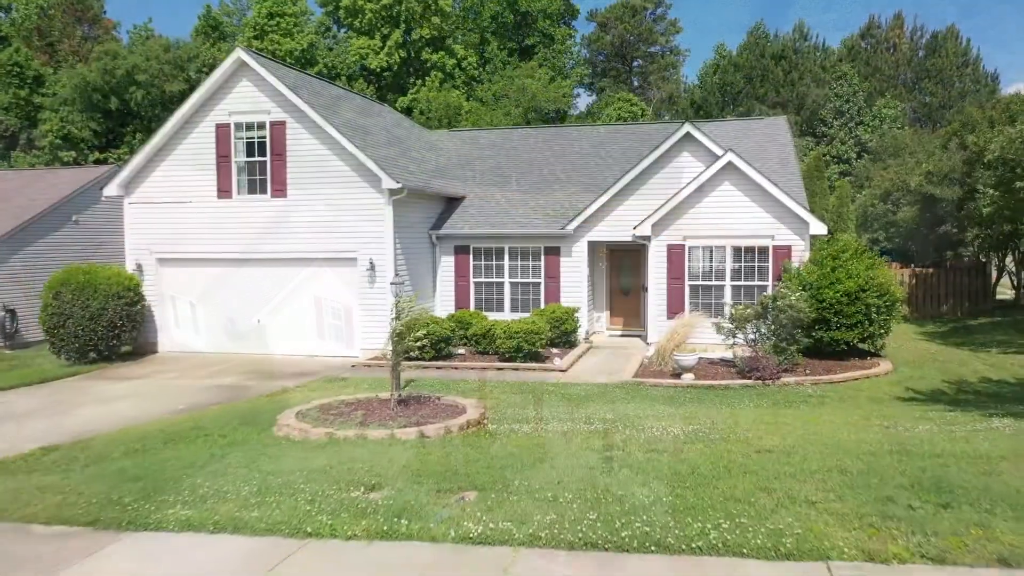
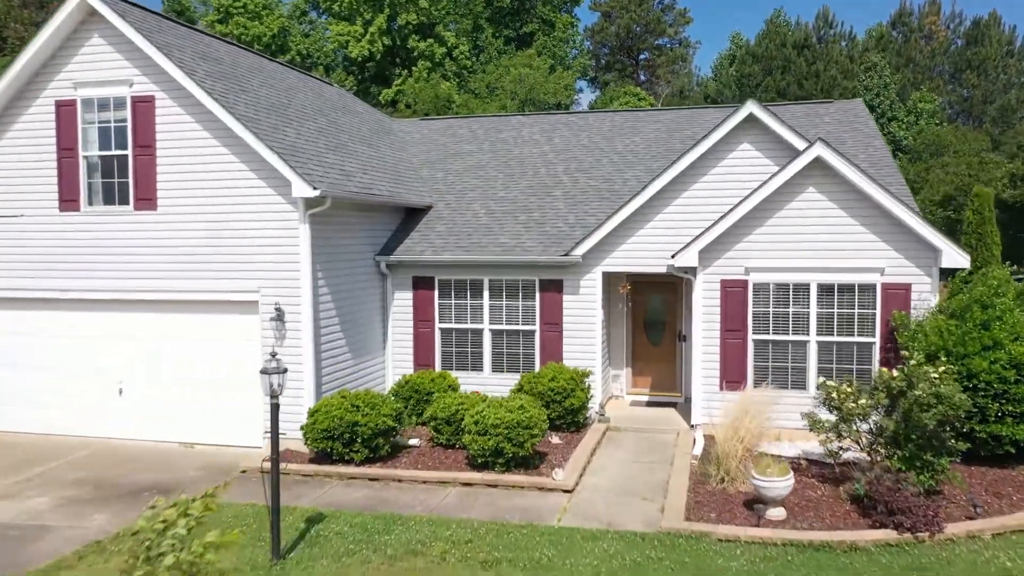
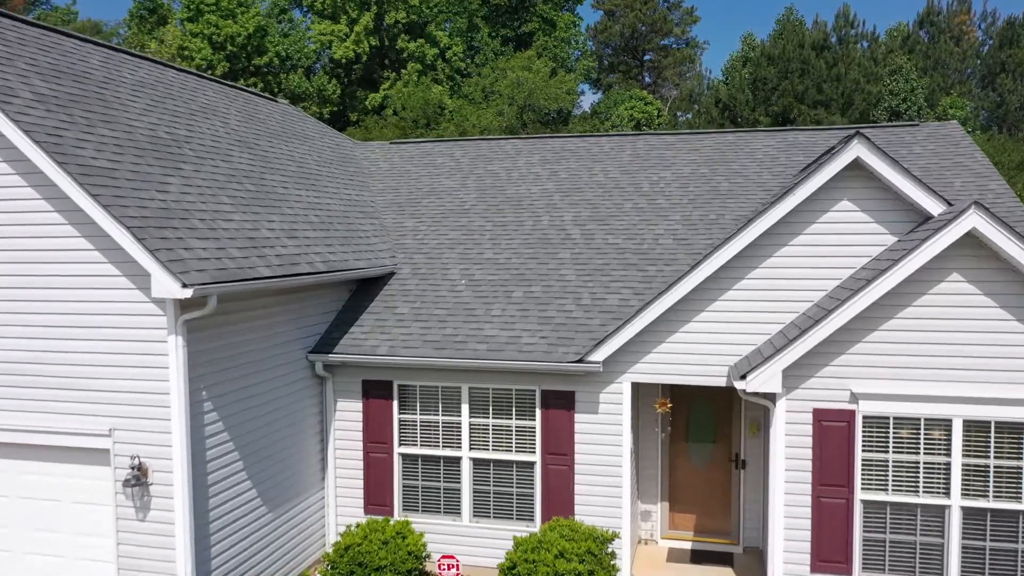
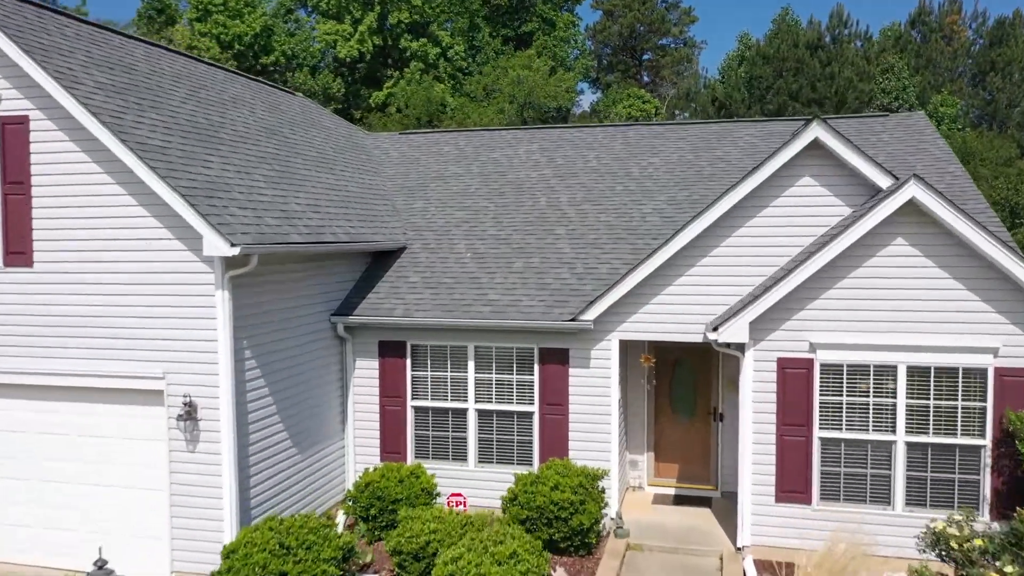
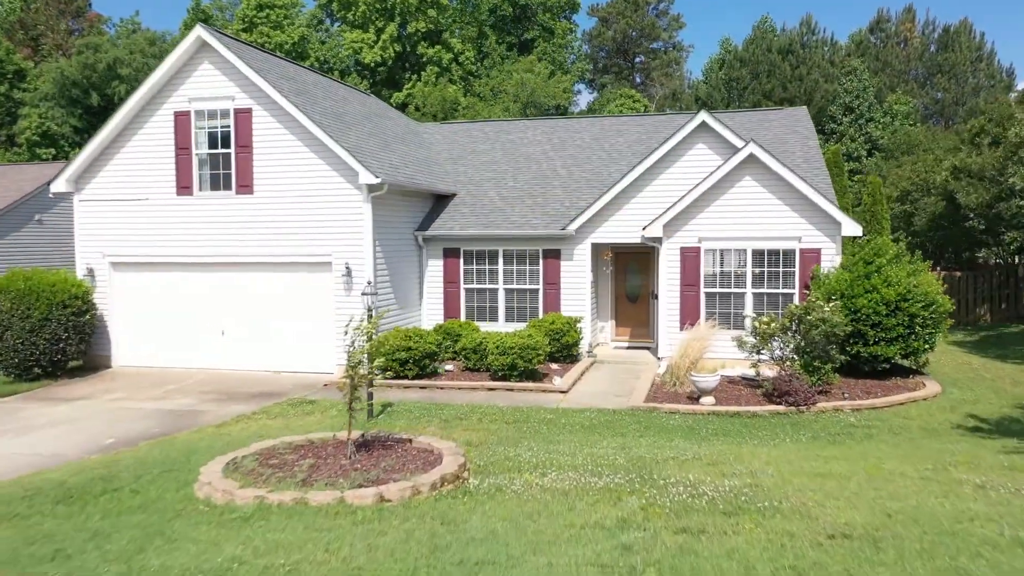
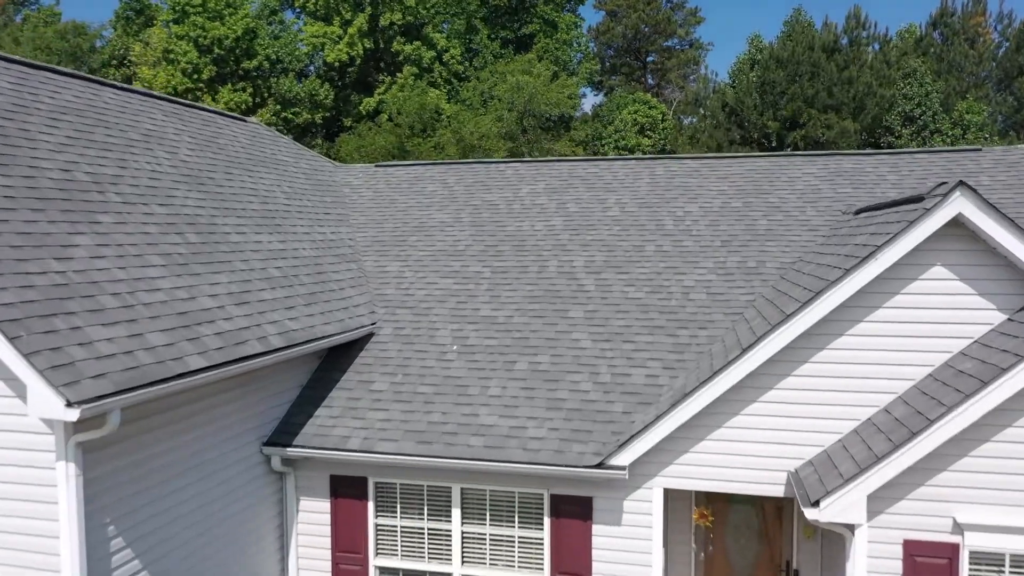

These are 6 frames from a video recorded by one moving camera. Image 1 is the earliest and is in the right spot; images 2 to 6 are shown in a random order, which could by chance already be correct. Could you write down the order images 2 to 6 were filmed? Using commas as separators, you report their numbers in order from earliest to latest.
5, 2, 4, 3, 6
